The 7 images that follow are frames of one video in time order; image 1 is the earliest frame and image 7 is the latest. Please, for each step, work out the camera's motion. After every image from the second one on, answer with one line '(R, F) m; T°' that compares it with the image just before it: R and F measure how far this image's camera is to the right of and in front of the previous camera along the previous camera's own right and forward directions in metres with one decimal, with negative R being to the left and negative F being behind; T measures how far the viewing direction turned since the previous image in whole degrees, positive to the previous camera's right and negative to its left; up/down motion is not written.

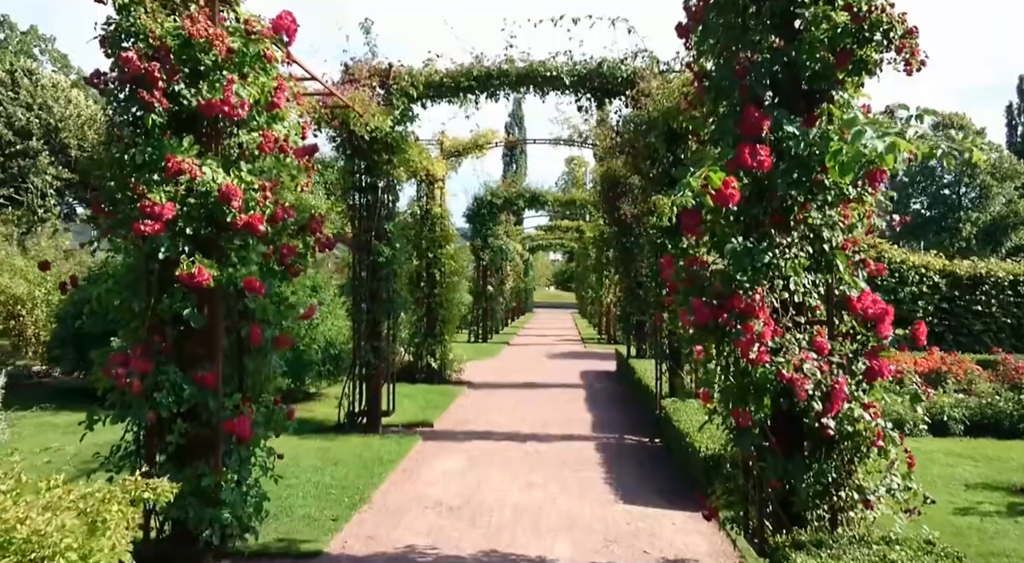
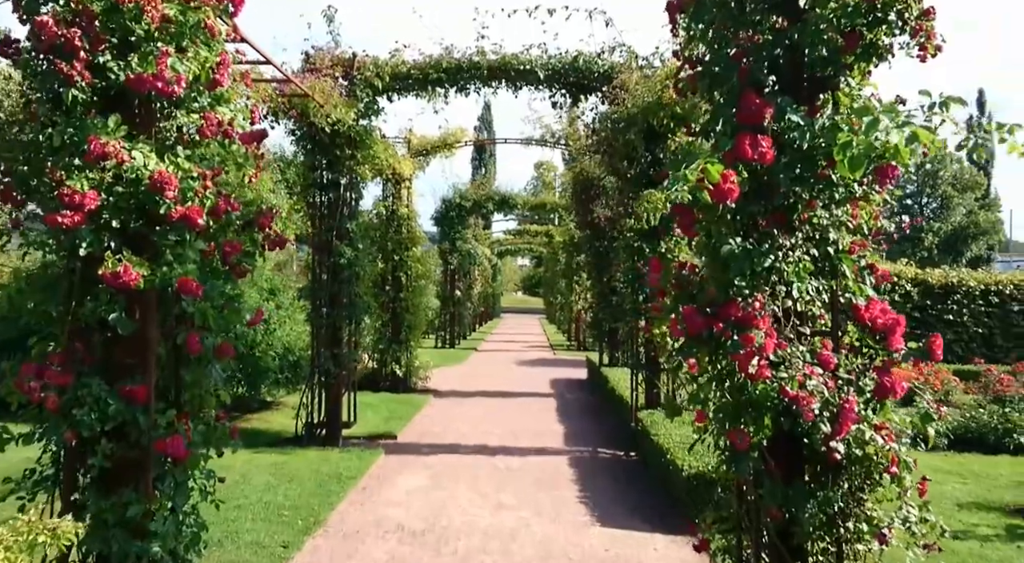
(0.0, +0.4) m; +2°
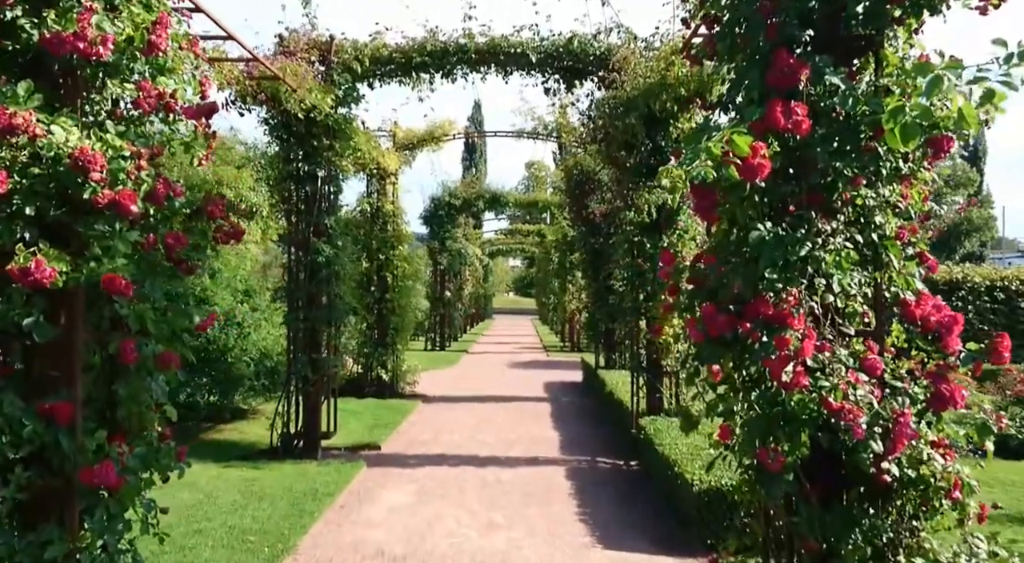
(0.0, +0.5) m; +1°
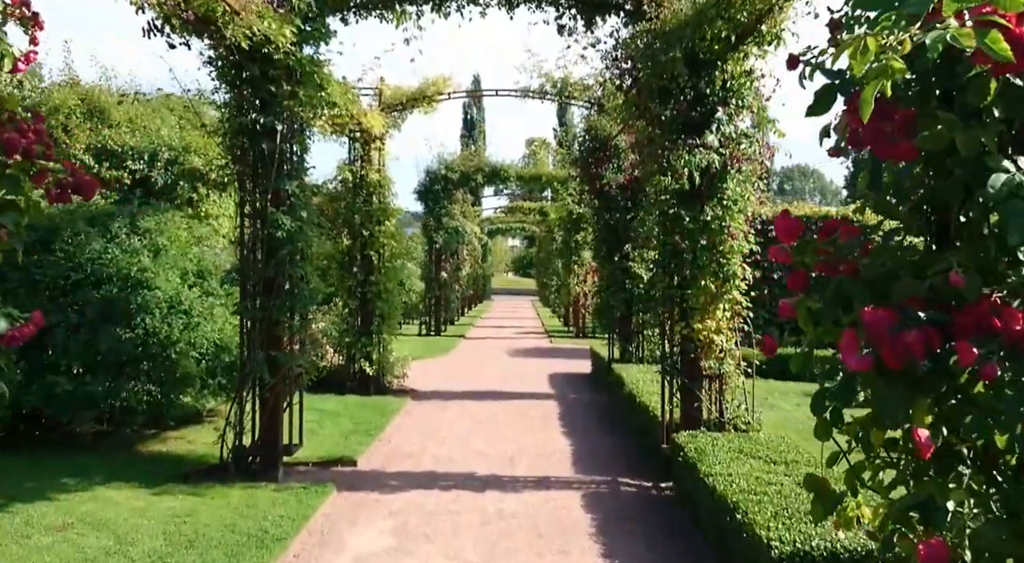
(0.0, +1.3) m; 0°
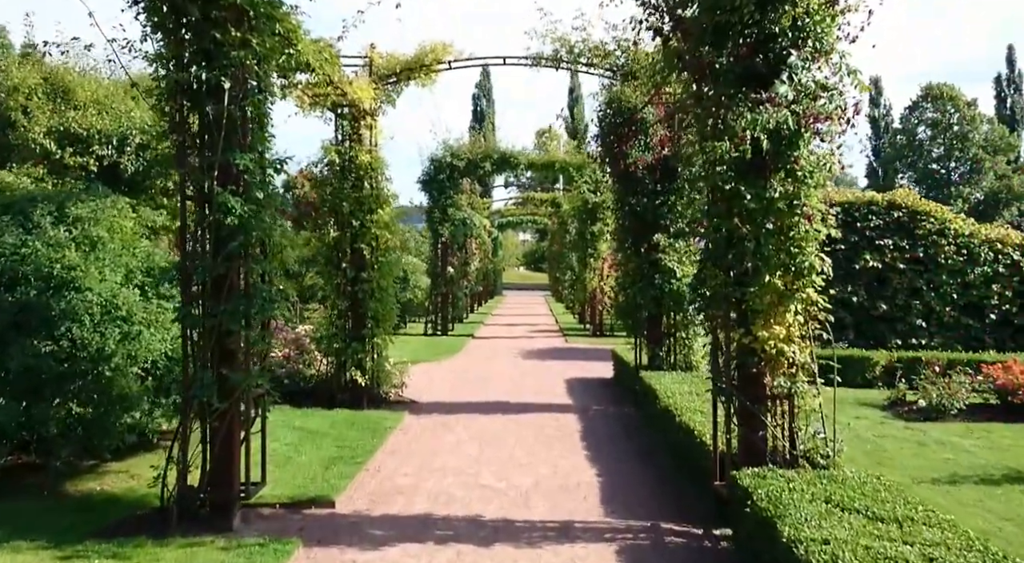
(0.0, +1.2) m; -1°
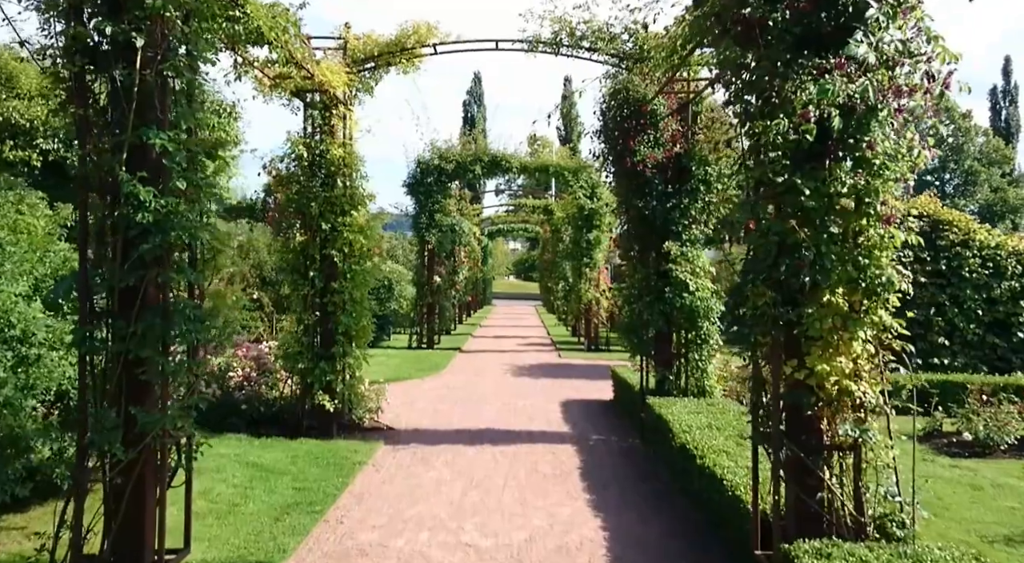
(0.0, +1.0) m; +1°
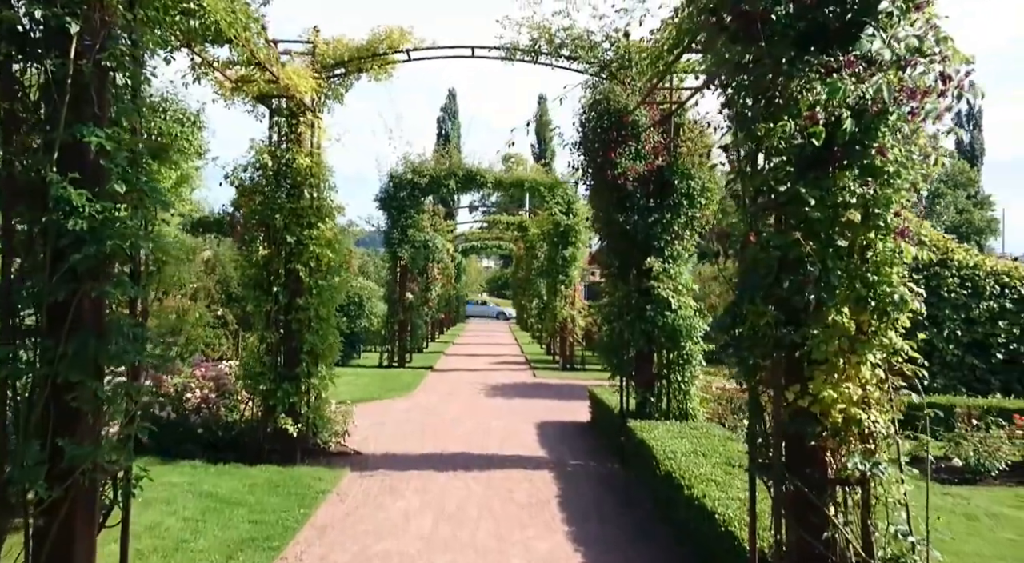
(0.0, +0.3) m; +2°
